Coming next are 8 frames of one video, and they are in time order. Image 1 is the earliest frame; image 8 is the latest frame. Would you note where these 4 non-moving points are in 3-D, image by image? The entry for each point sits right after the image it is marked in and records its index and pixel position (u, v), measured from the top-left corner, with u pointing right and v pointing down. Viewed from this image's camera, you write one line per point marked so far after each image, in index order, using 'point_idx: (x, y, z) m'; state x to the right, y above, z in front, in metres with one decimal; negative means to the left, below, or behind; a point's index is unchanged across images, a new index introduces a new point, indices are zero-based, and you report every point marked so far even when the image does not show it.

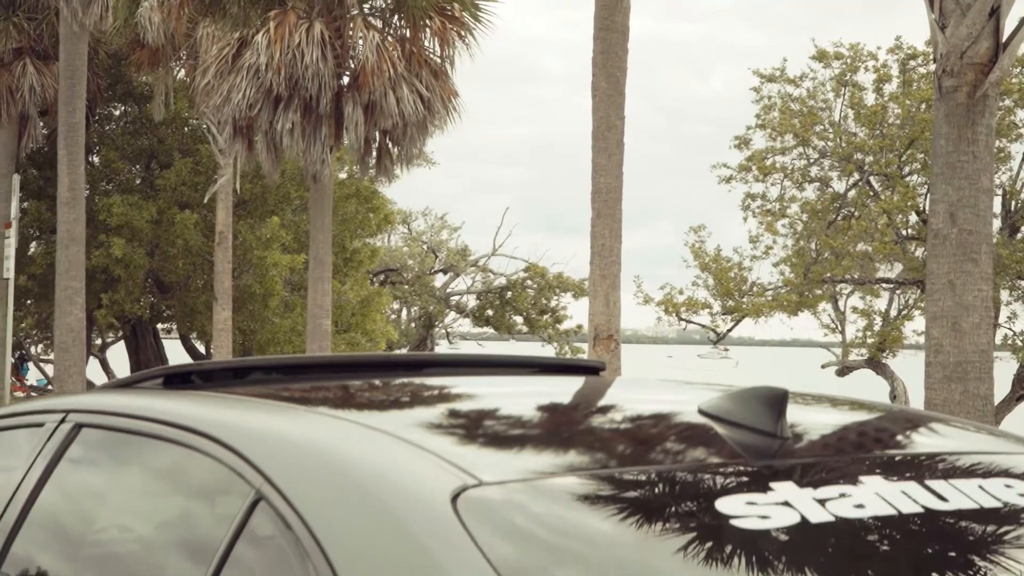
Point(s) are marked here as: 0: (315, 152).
0: (-2.0, +1.5, +18.6) m
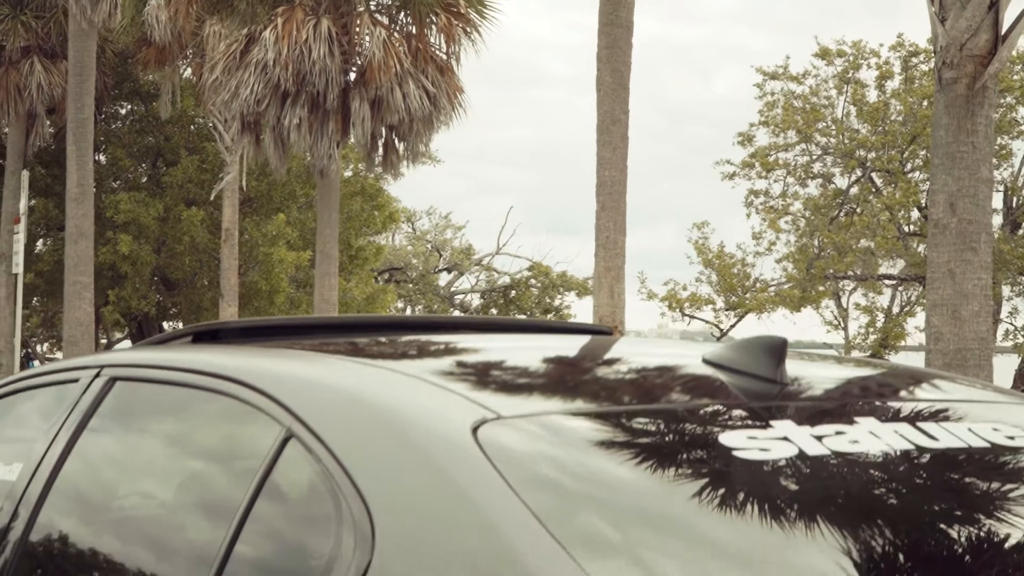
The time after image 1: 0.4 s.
0: (-1.9, +1.5, +18.7) m
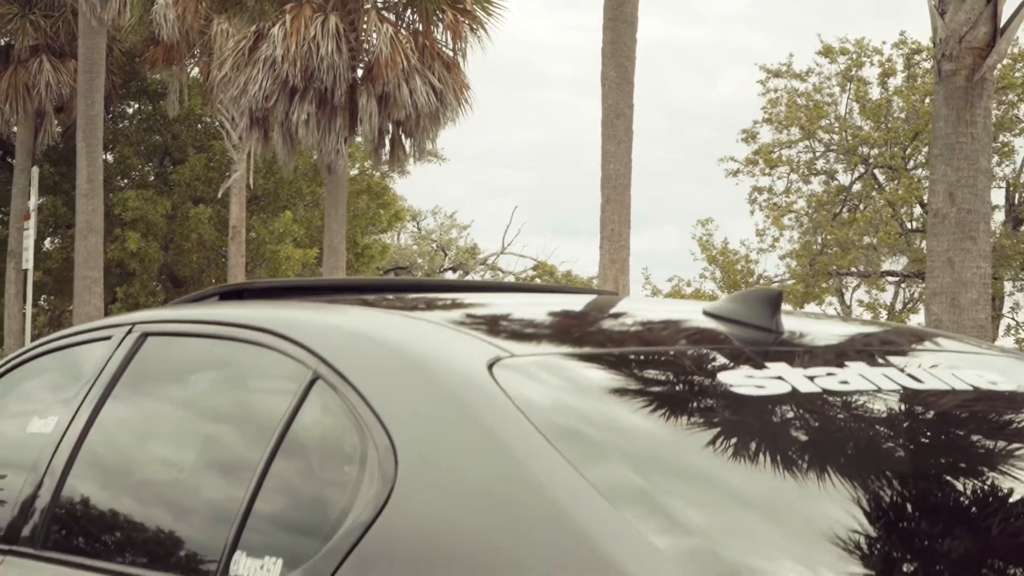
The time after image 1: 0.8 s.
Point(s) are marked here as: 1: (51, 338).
0: (-1.9, +1.5, +18.9) m
1: (-0.7, -0.1, +3.0) m
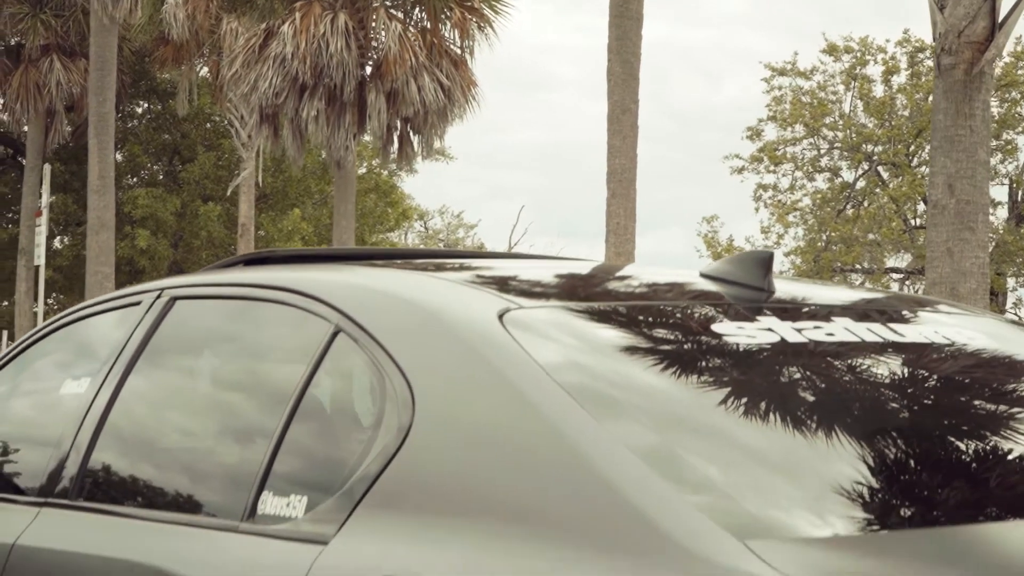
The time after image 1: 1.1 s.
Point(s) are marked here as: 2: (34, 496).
0: (-1.8, +1.6, +19.0) m
1: (-0.7, 0.0, +3.1) m
2: (-0.7, -0.3, +2.8) m
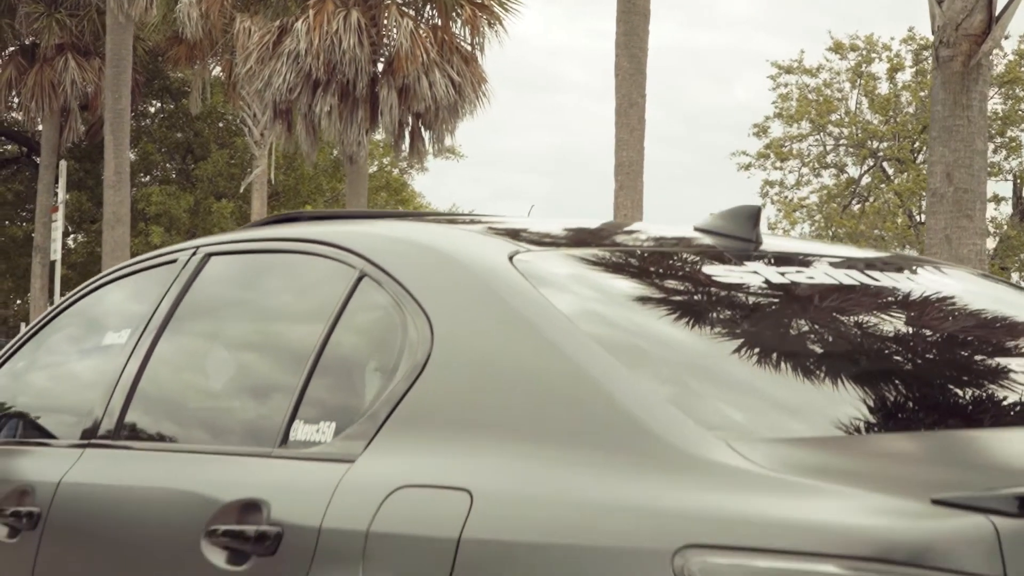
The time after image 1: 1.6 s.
0: (-1.7, +1.6, +19.2) m
1: (-0.7, 0.0, +3.3) m
2: (-0.7, -0.3, +3.0) m
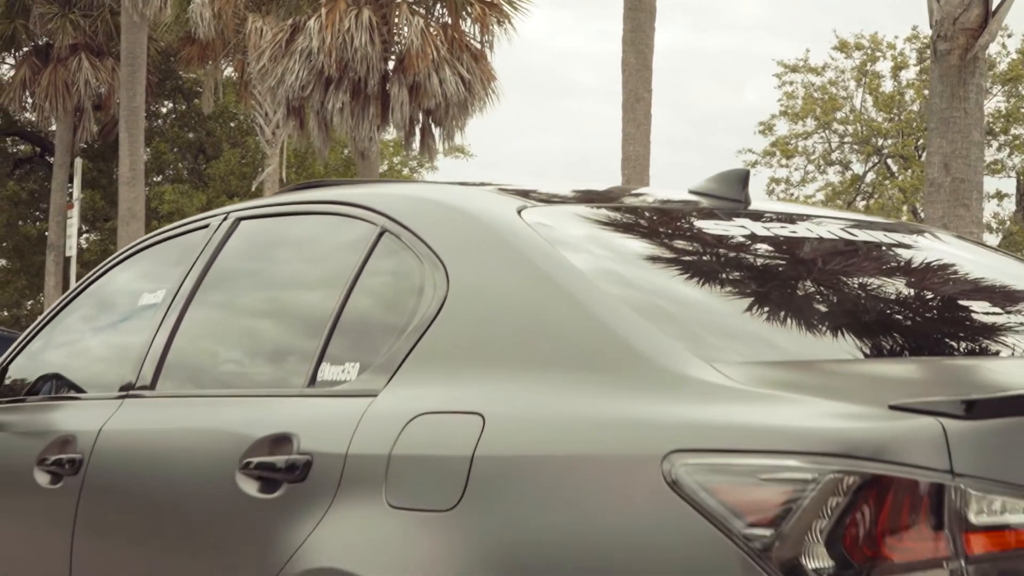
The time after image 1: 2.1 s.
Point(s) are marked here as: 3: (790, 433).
0: (-1.6, +1.6, +19.5) m
1: (-0.7, +0.1, +3.5) m
2: (-0.7, -0.2, +3.2) m
3: (+0.3, -0.1, +1.8) m
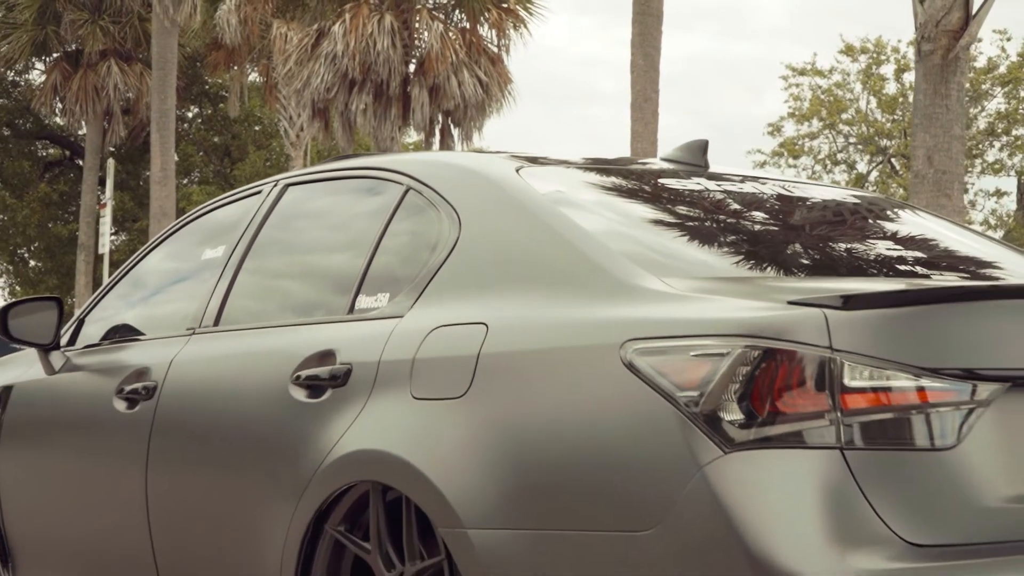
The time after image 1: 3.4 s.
0: (-1.4, +1.7, +20.1) m
1: (-0.7, +0.2, +4.1) m
2: (-0.7, -0.1, +3.8) m
3: (+0.3, 0.0, +2.4) m
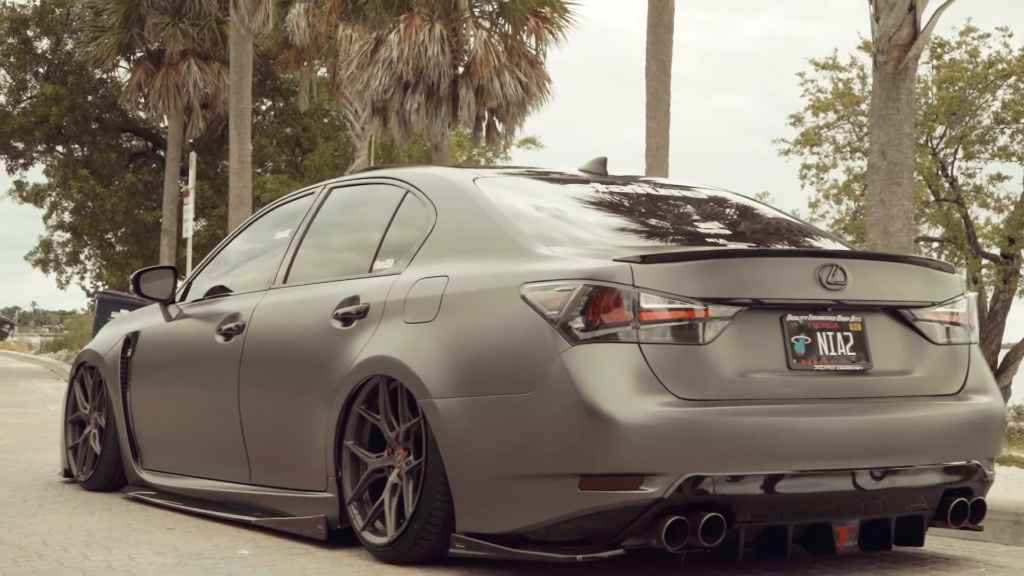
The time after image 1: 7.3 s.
0: (-0.9, +1.9, +21.8) m
1: (-0.7, +0.3, +5.9) m
2: (-0.8, 0.0, +5.5) m
3: (+0.1, 0.0, +4.1) m
